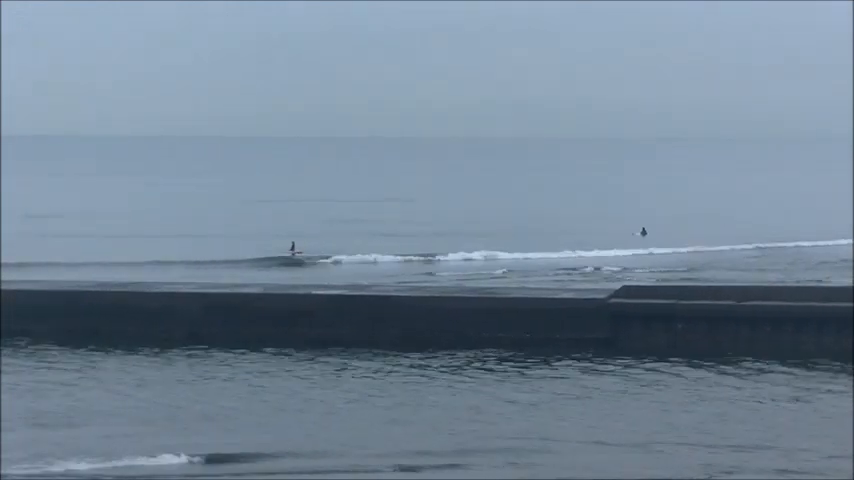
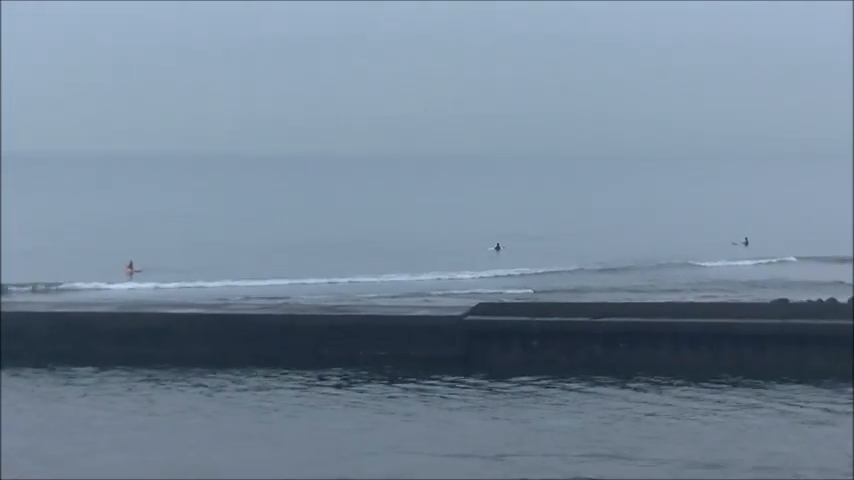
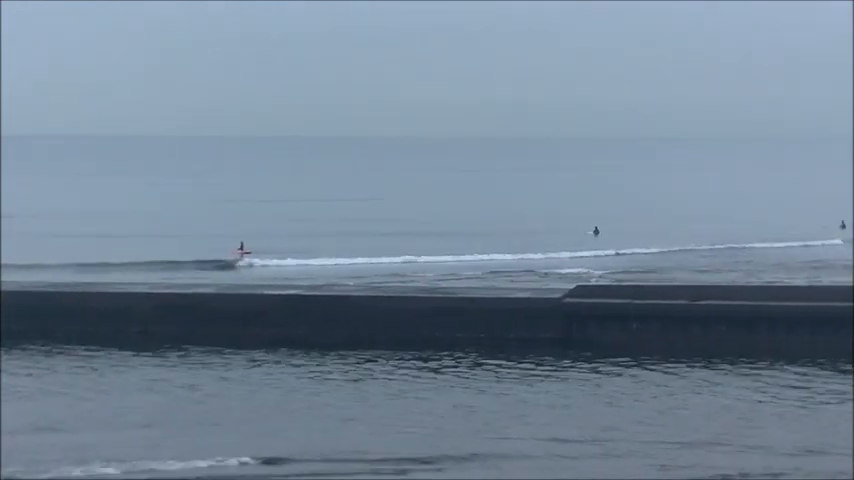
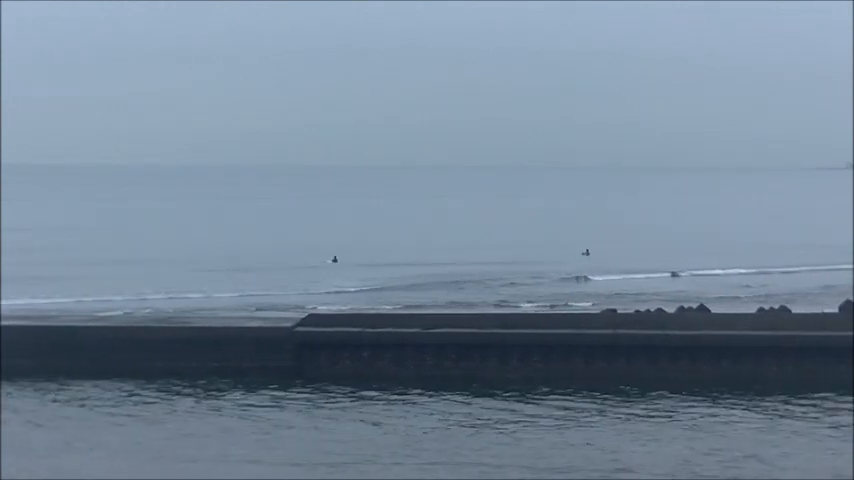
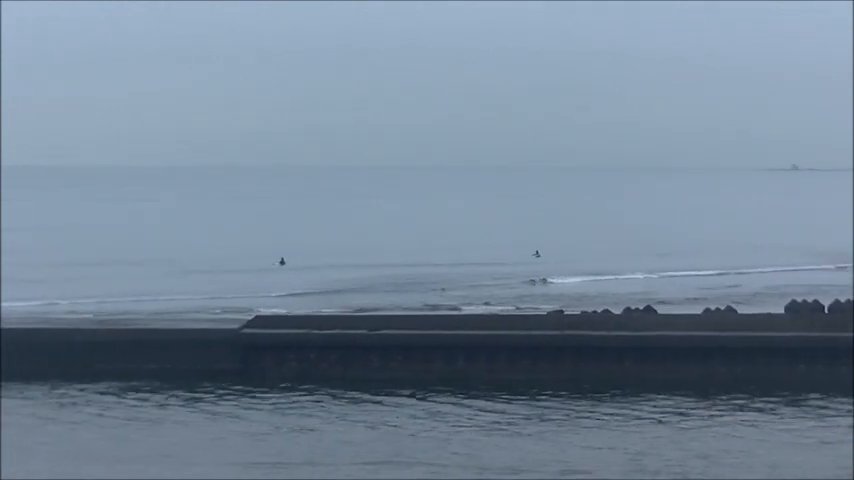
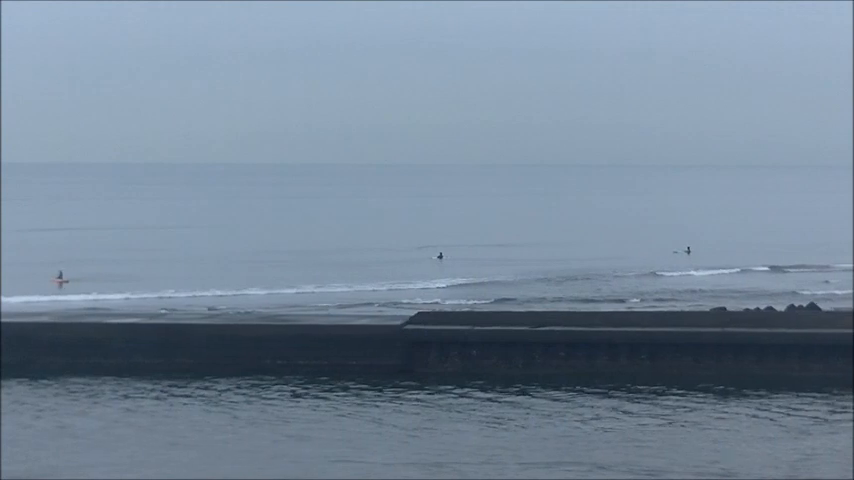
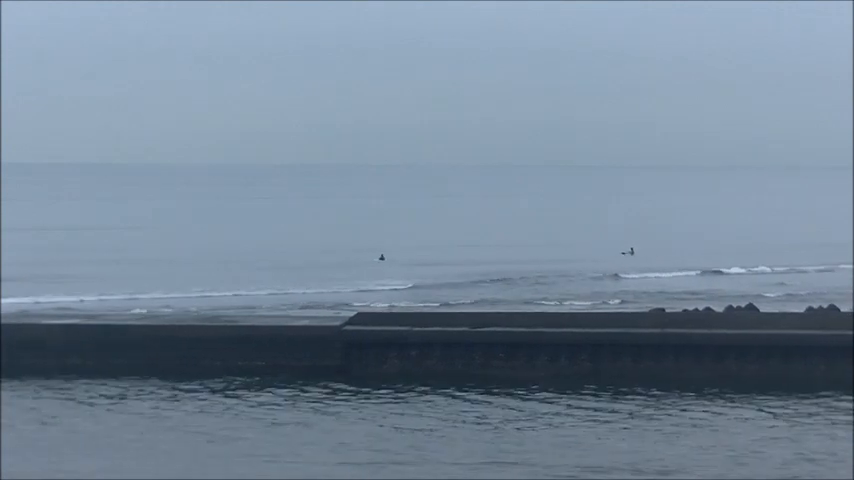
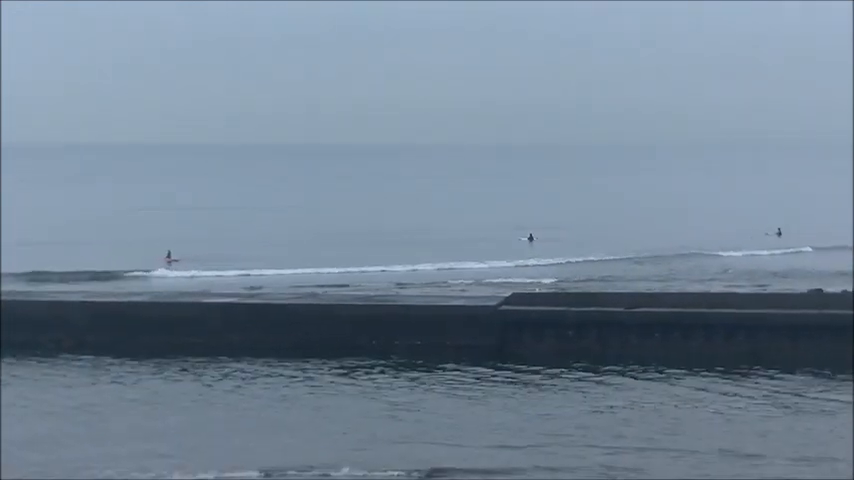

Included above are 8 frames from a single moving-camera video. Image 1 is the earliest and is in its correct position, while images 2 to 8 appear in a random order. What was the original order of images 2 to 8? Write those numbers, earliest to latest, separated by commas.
3, 8, 2, 6, 7, 4, 5
